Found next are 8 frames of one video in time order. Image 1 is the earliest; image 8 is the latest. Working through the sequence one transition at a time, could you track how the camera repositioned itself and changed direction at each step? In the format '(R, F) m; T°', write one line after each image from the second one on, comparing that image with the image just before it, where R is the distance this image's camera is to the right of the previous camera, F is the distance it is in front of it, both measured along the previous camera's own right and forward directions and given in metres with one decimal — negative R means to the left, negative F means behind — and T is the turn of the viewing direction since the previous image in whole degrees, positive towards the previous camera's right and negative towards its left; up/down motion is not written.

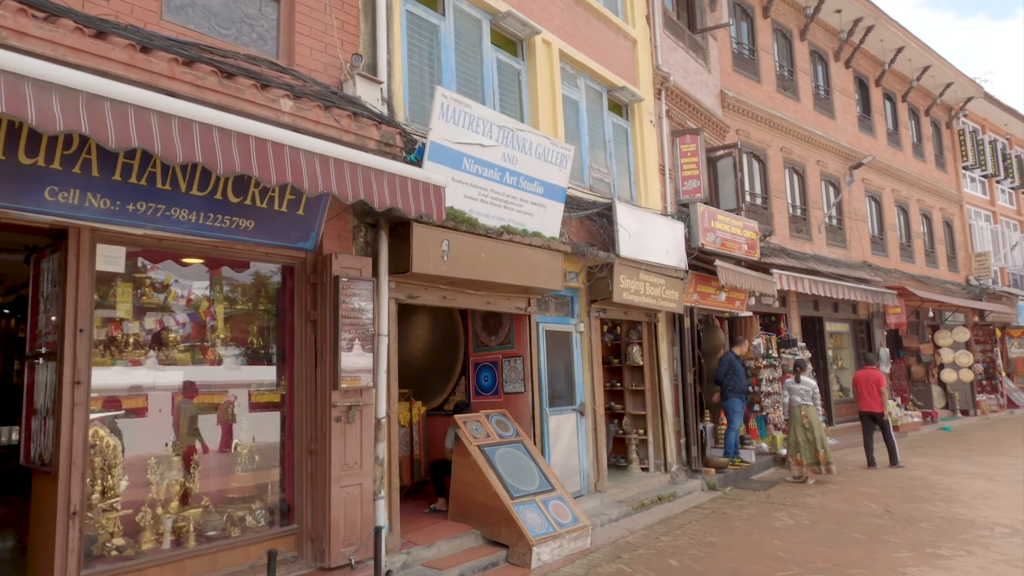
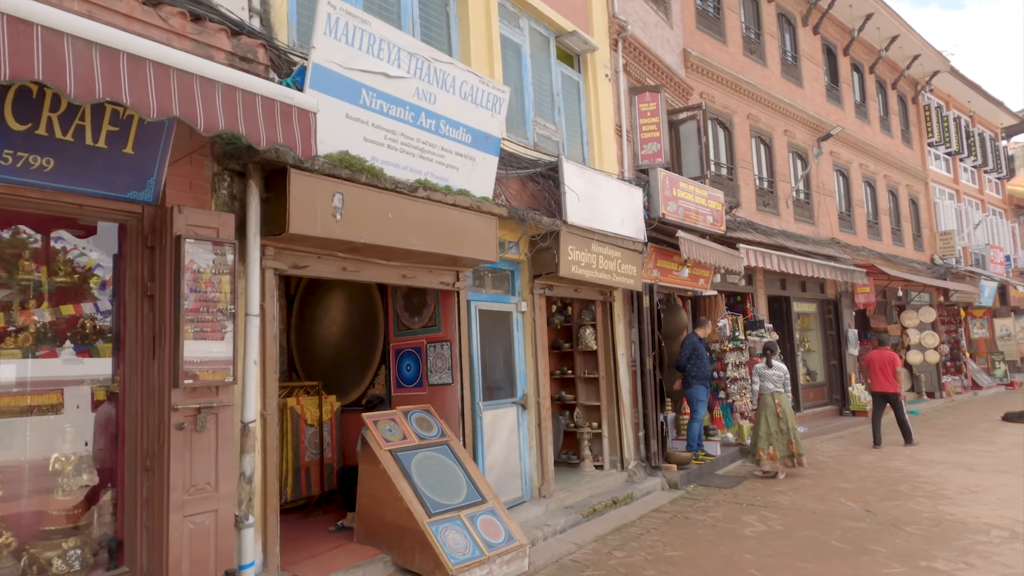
(+0.4, +1.2) m; +3°
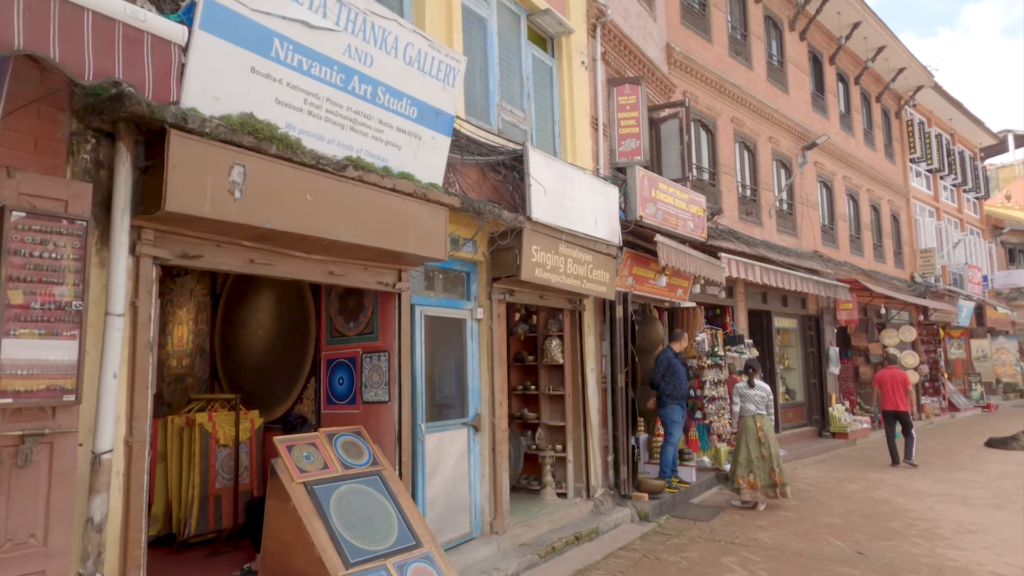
(+0.2, +0.9) m; +2°
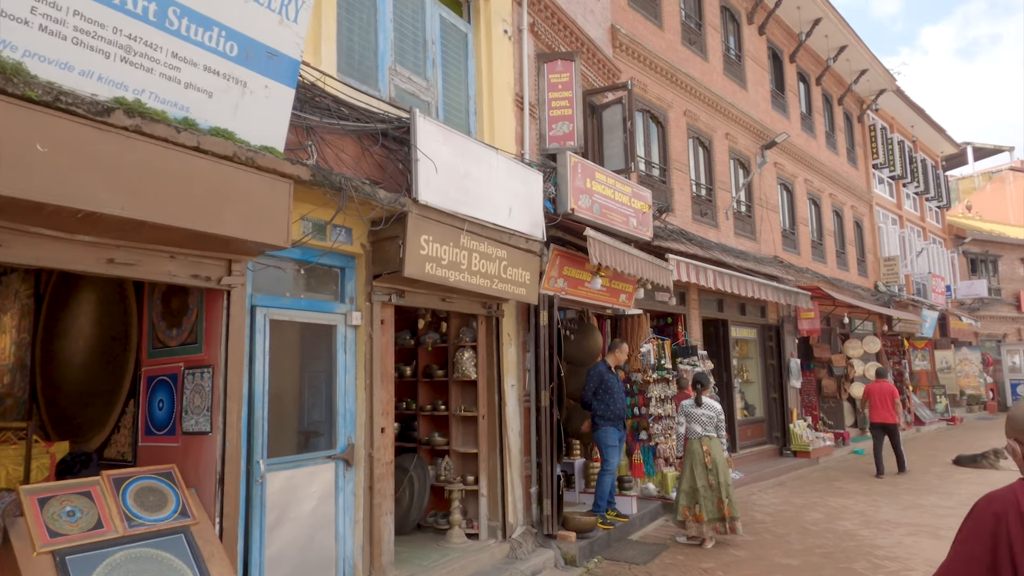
(+0.7, +1.1) m; +2°
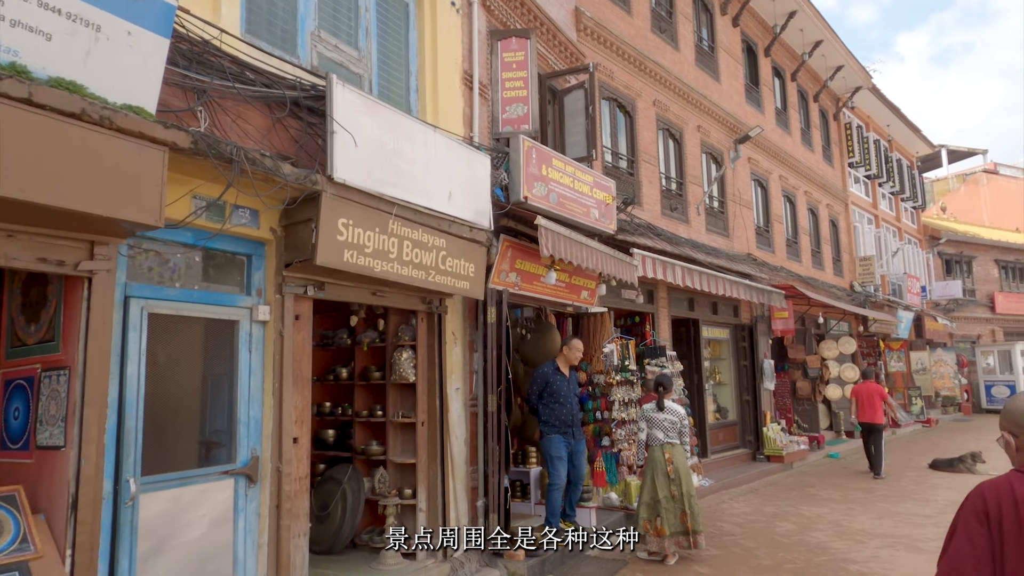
(+0.3, +0.6) m; +2°
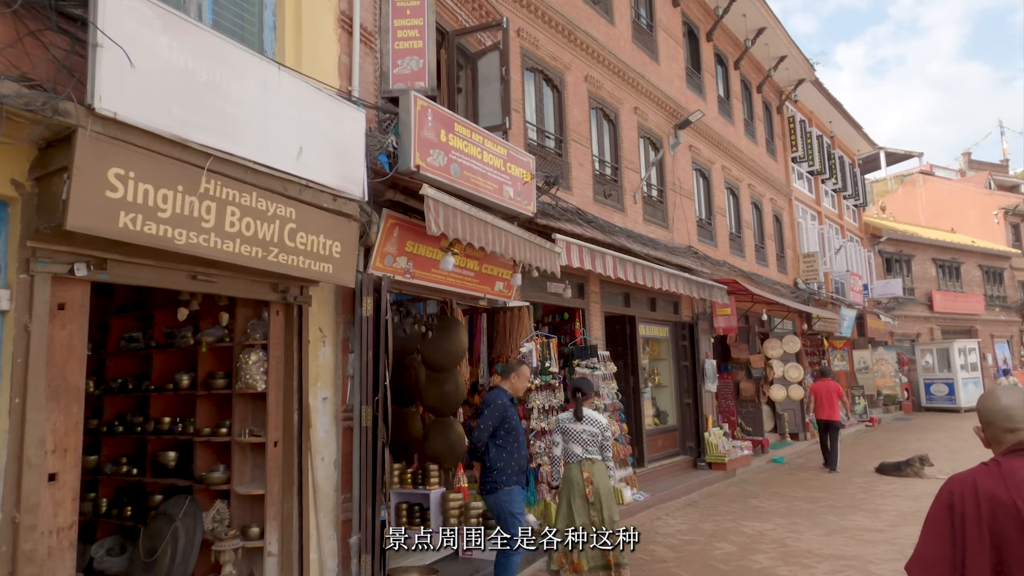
(+0.5, +1.1) m; +4°
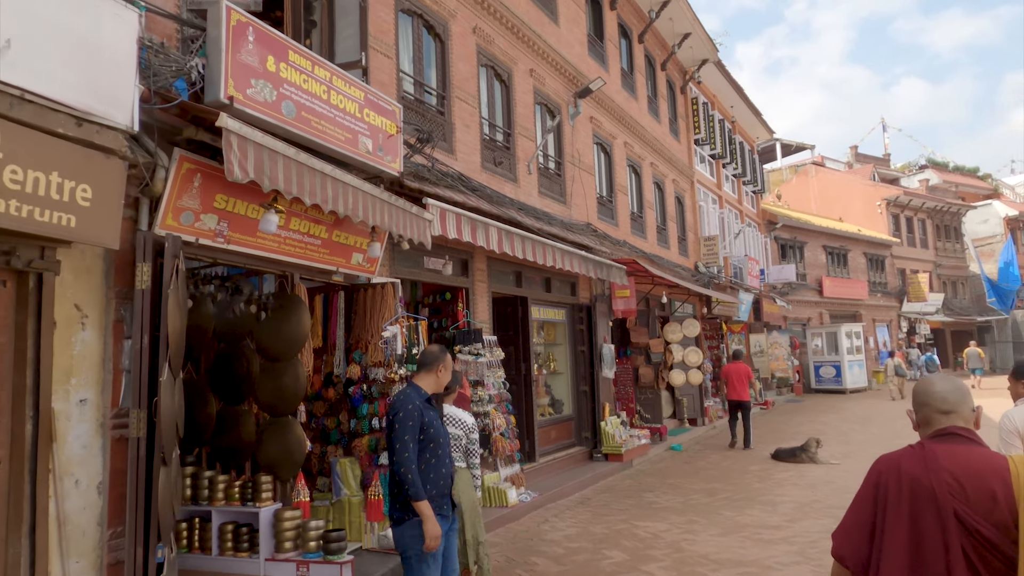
(+0.5, +1.0) m; +8°
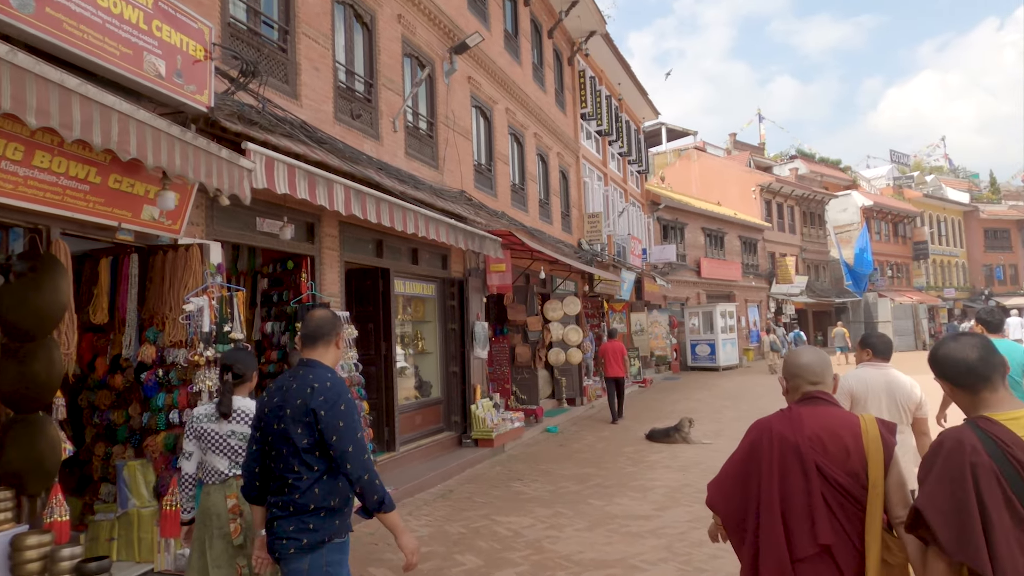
(+0.4, +0.8) m; +9°
